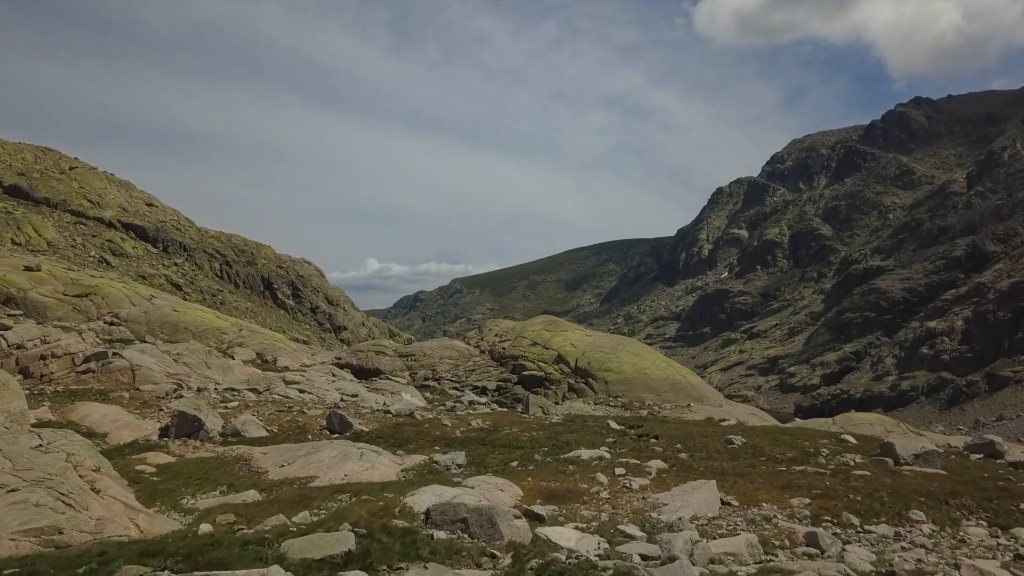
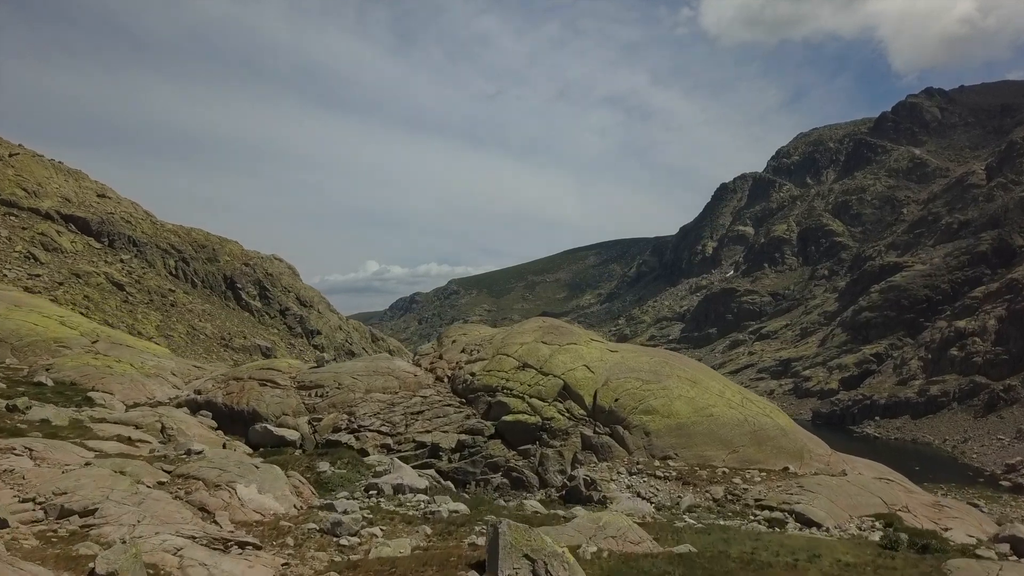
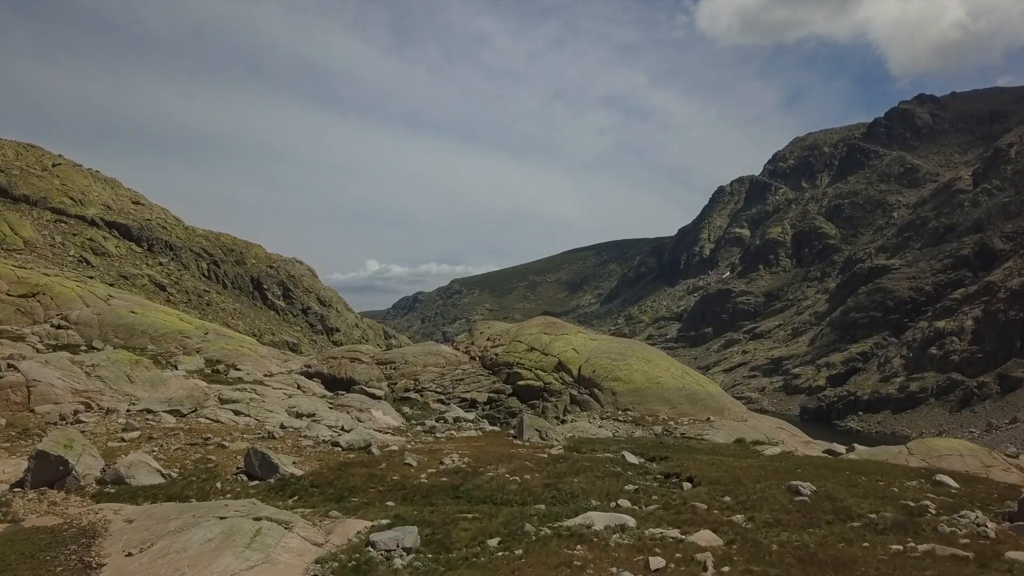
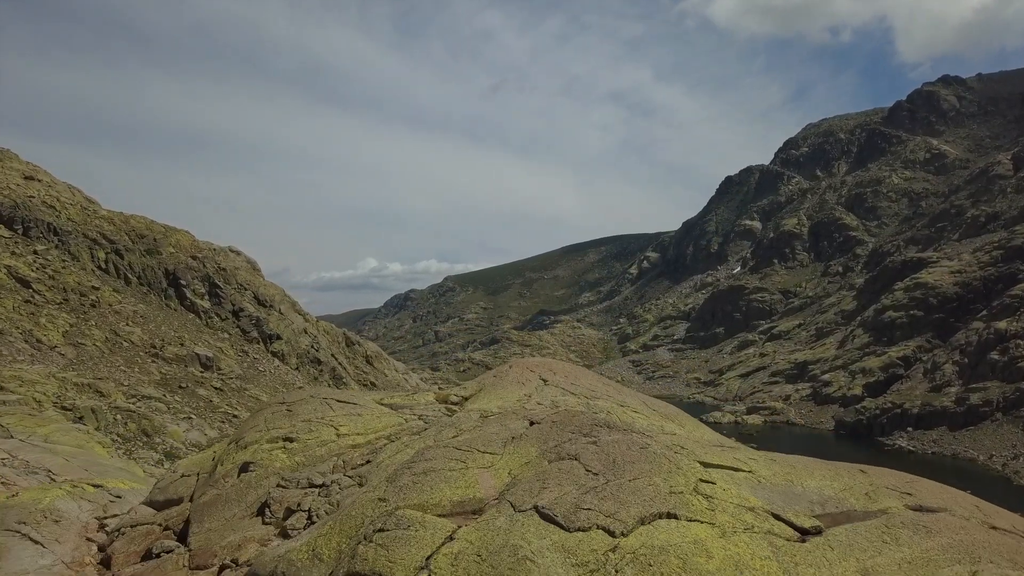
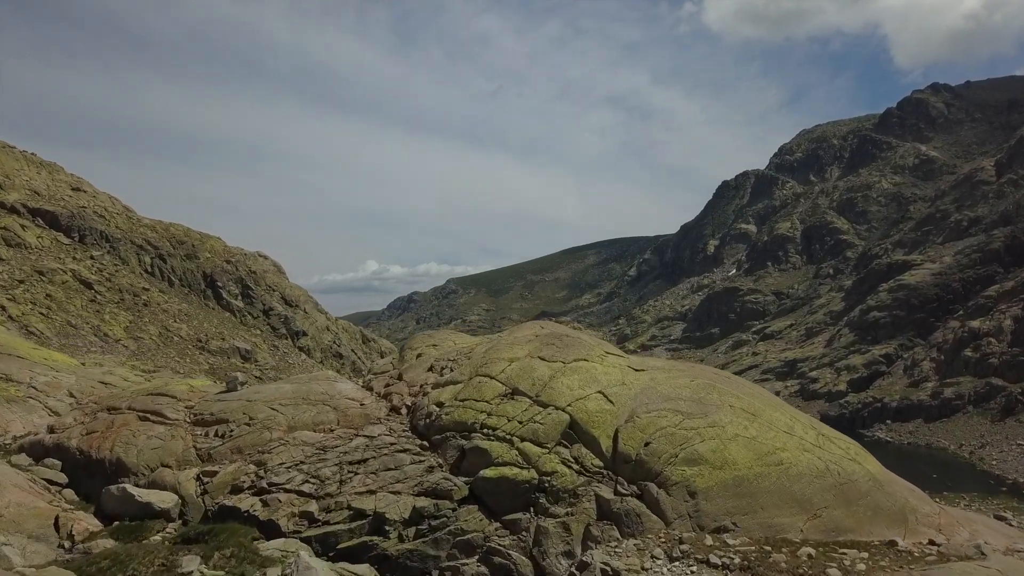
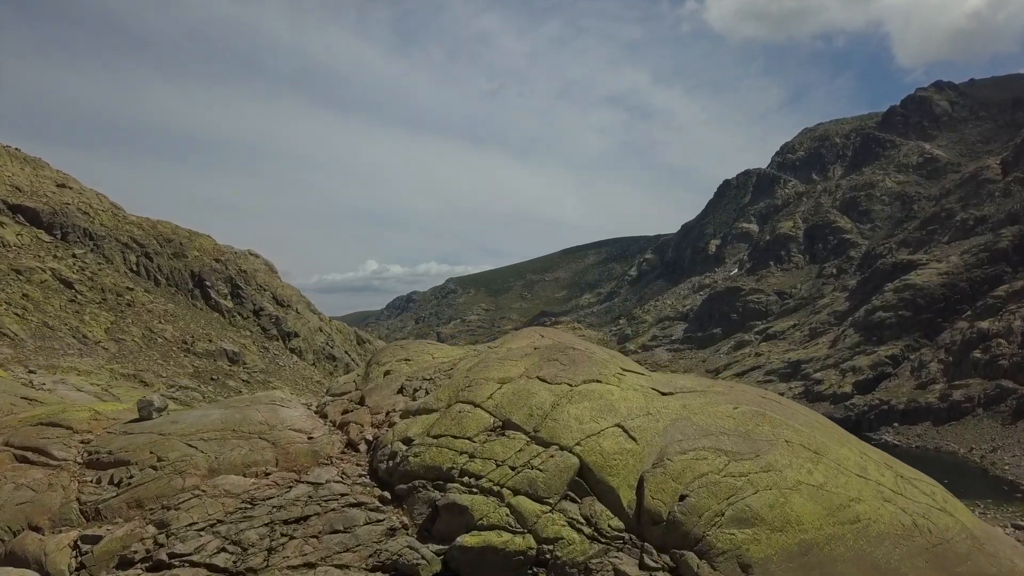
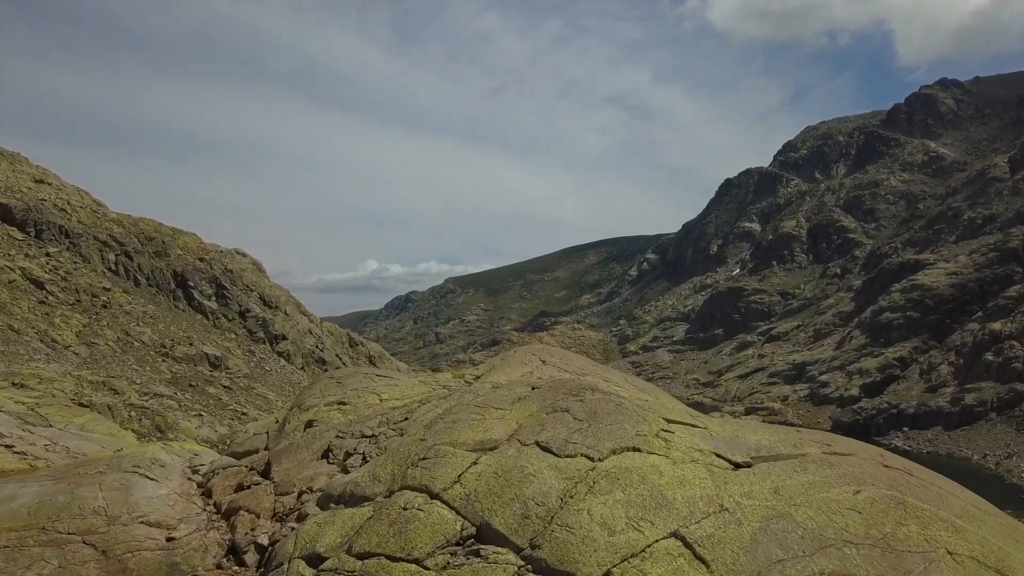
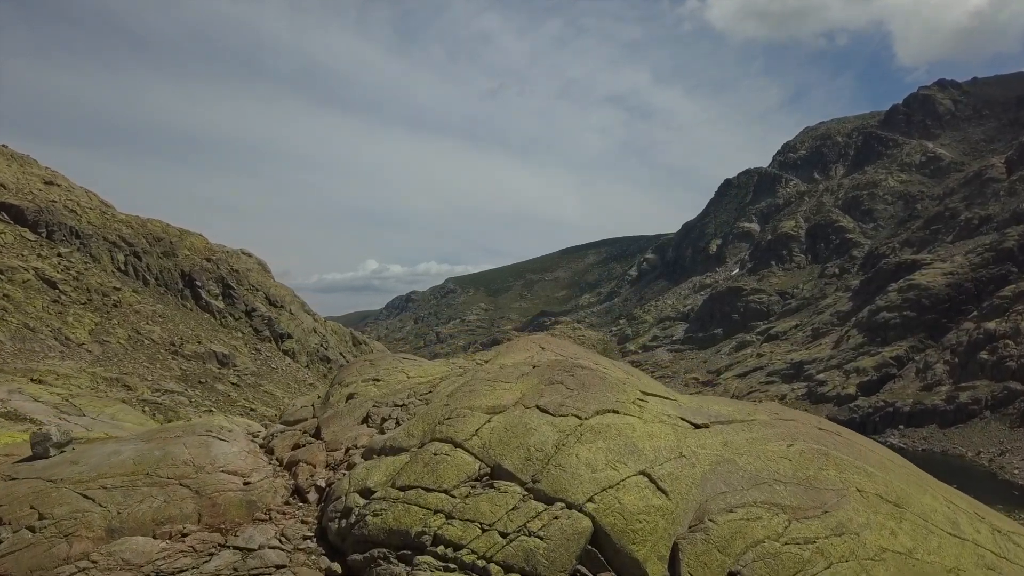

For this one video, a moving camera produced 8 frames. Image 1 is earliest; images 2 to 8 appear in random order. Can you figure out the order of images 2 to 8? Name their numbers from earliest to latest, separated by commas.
3, 2, 5, 6, 8, 7, 4
